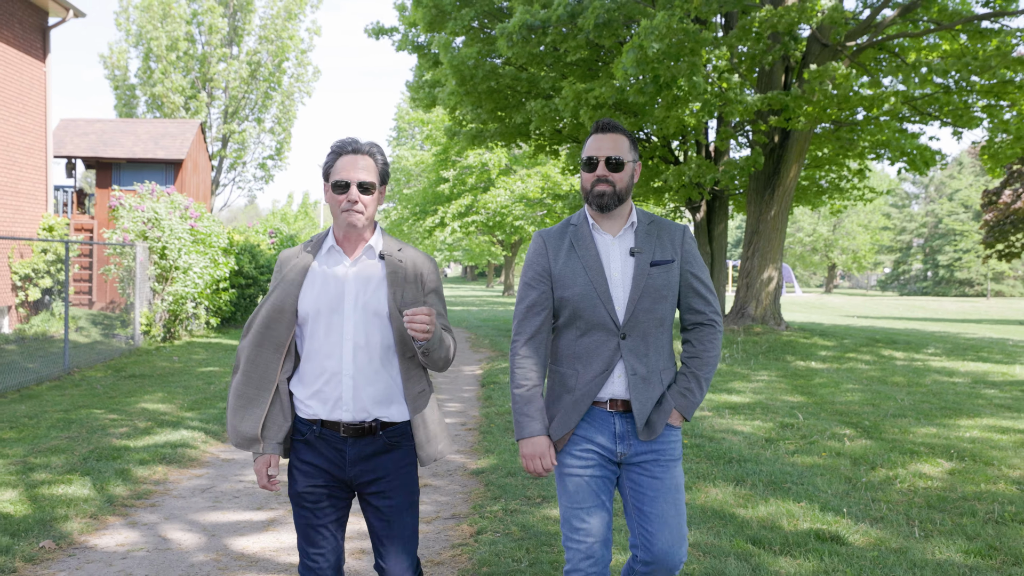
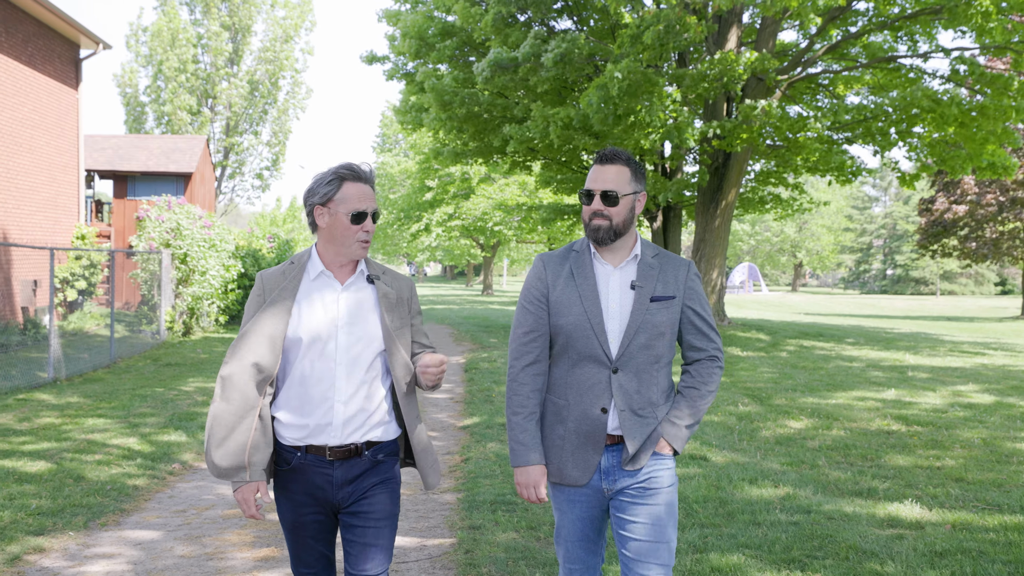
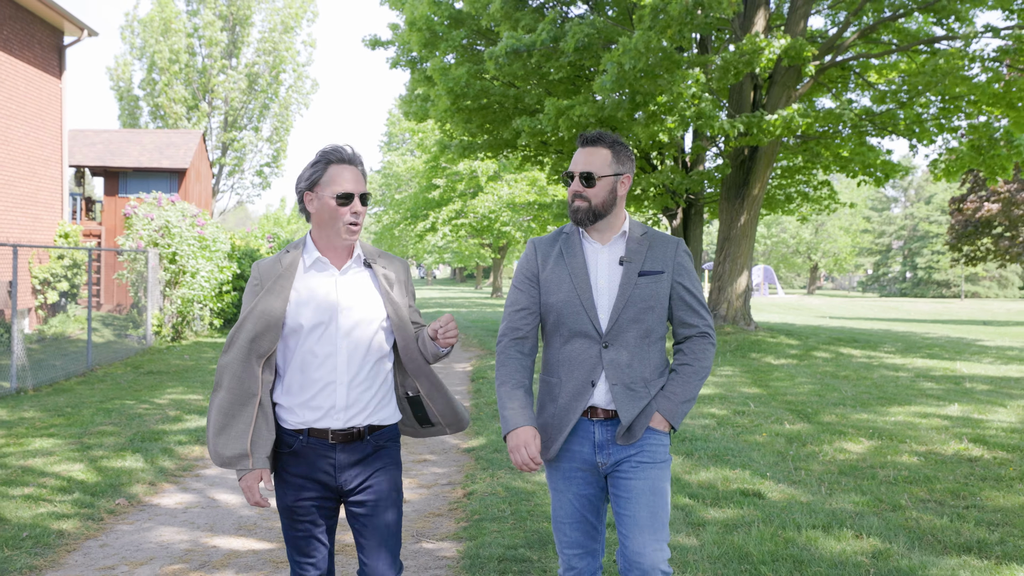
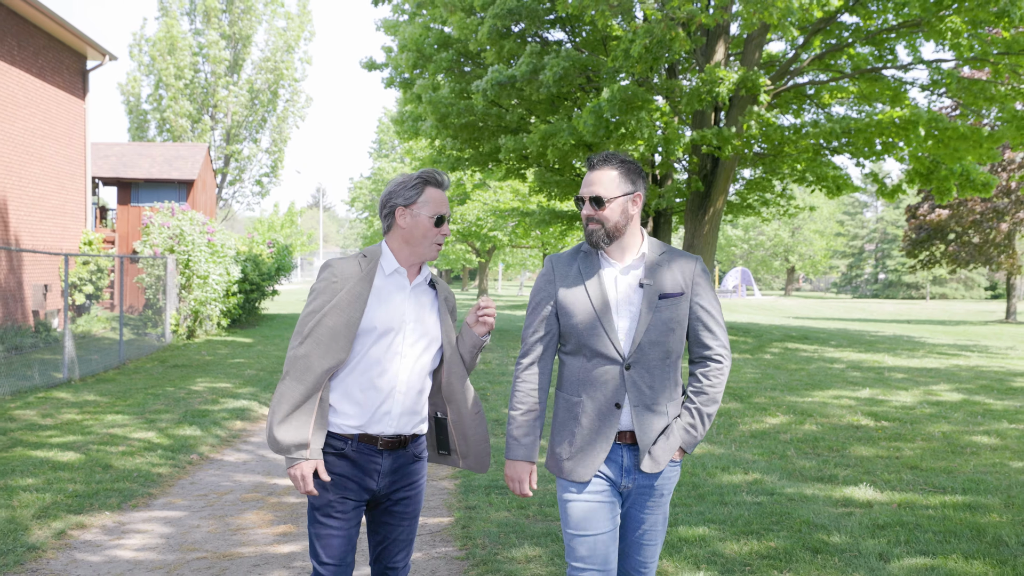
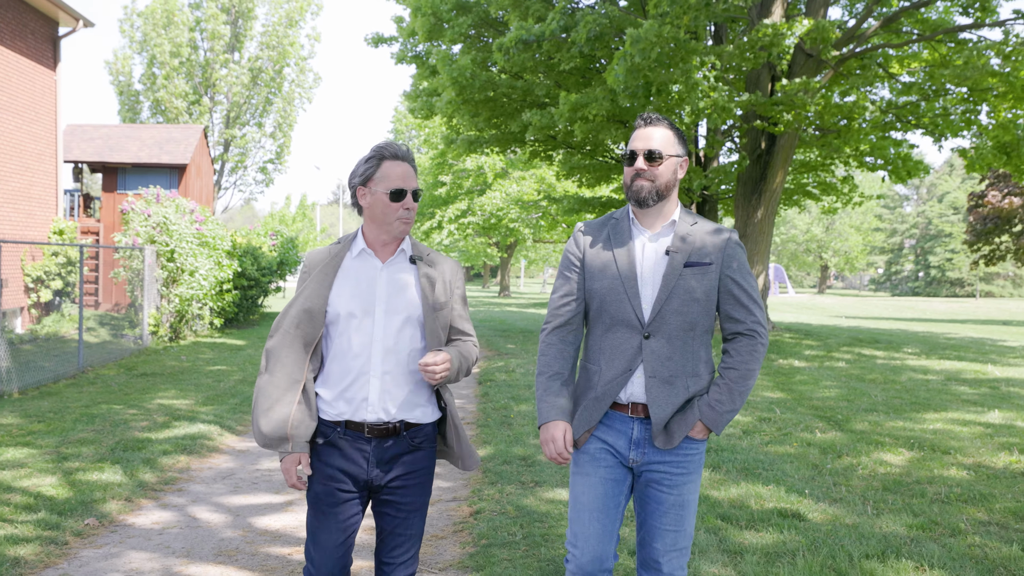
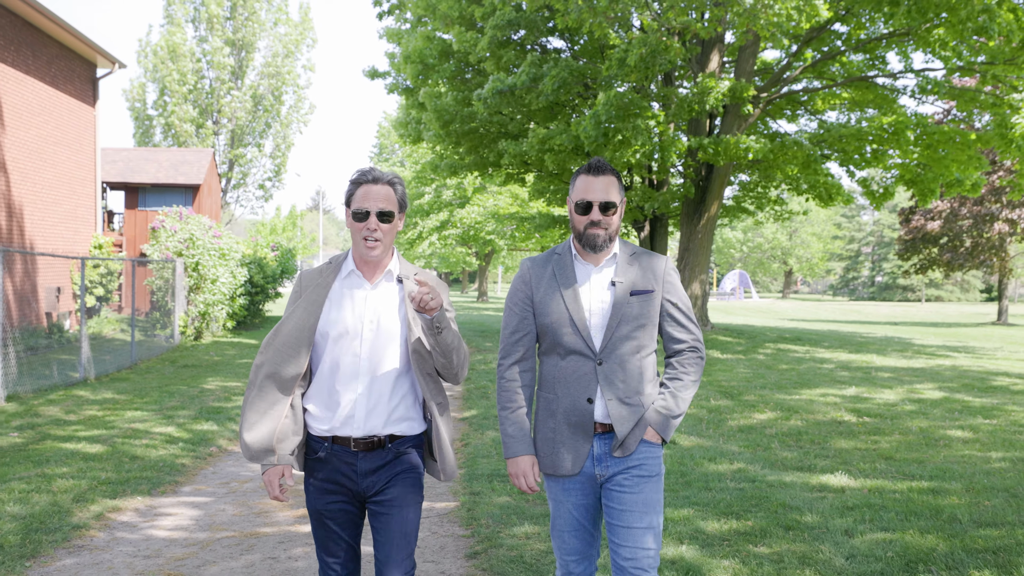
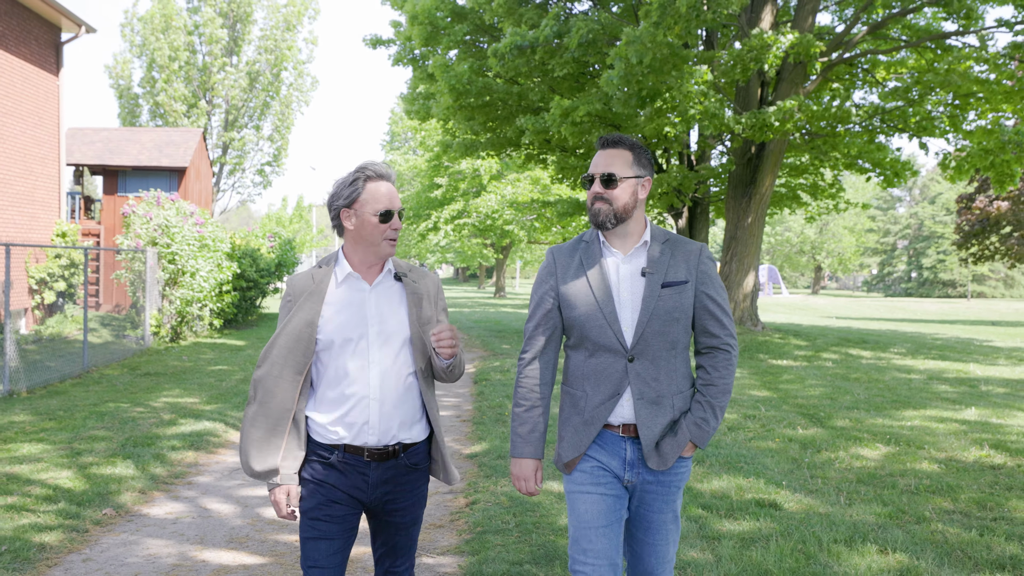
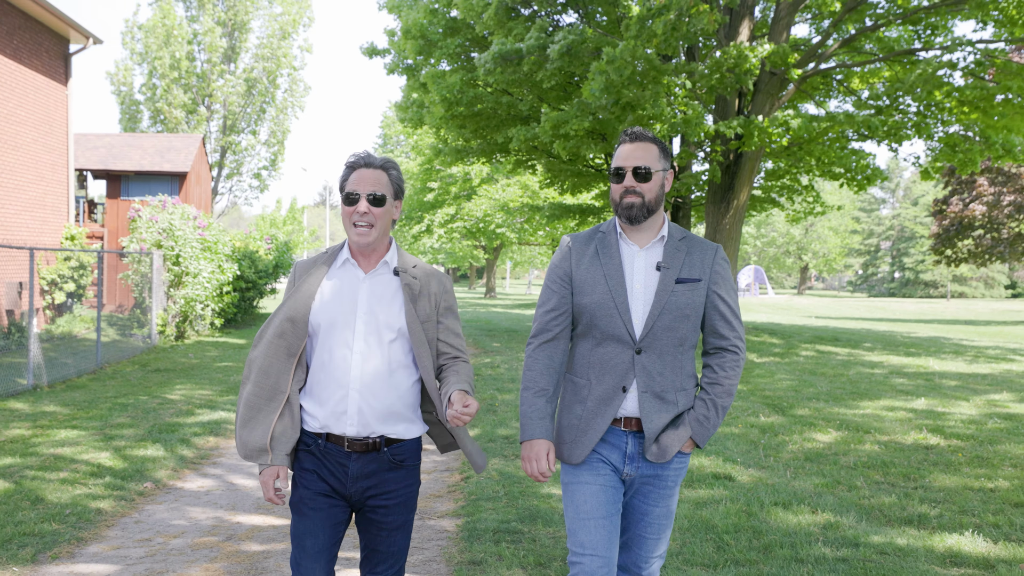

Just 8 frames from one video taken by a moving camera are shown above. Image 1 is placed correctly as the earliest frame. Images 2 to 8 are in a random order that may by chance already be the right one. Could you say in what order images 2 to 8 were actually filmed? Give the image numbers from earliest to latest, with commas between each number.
5, 7, 3, 8, 2, 4, 6
